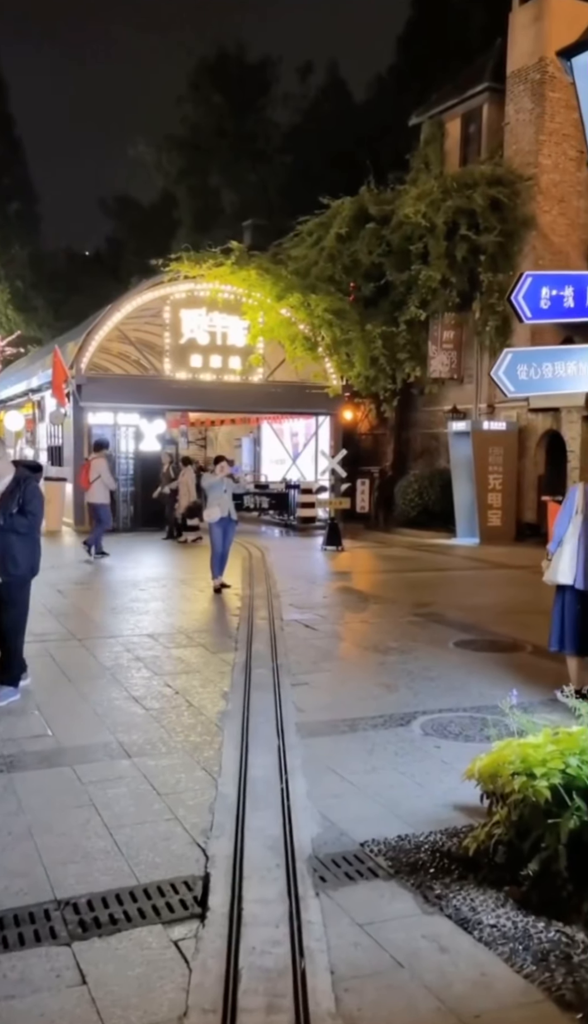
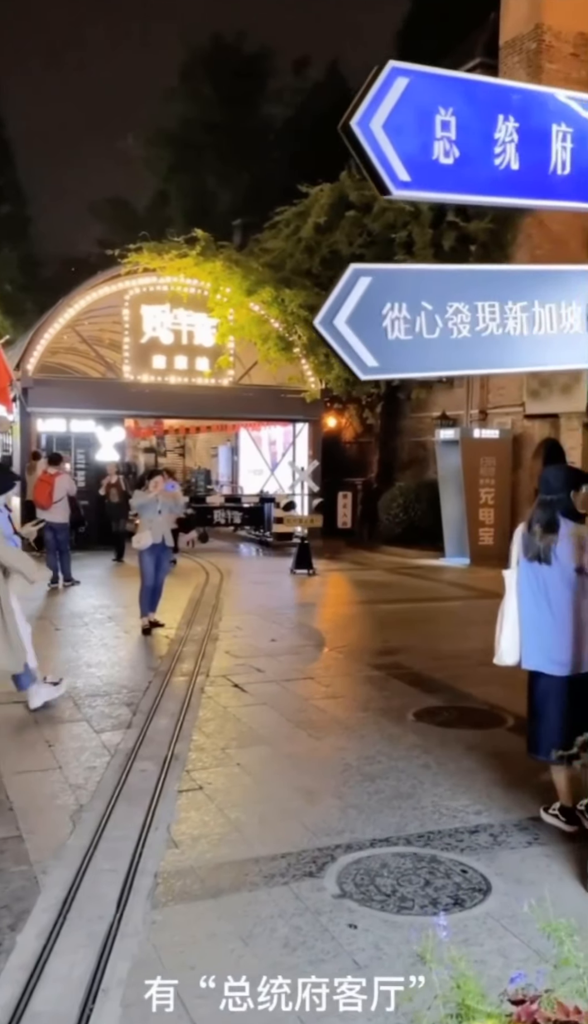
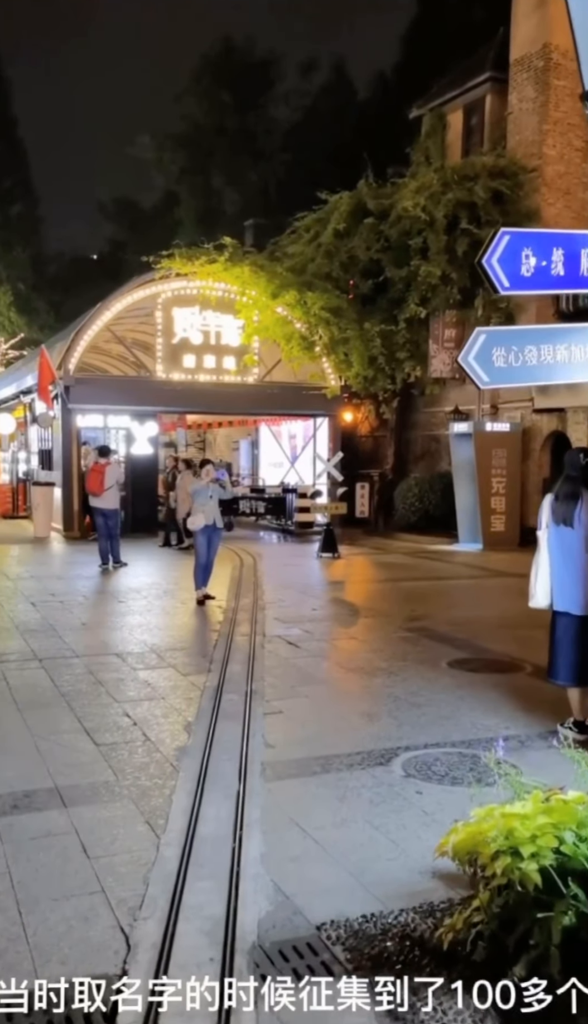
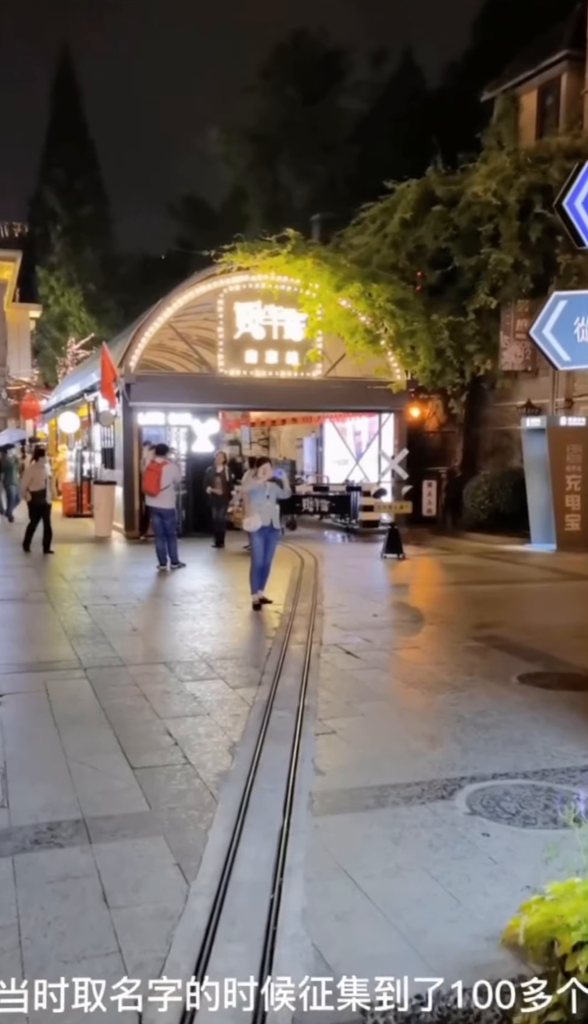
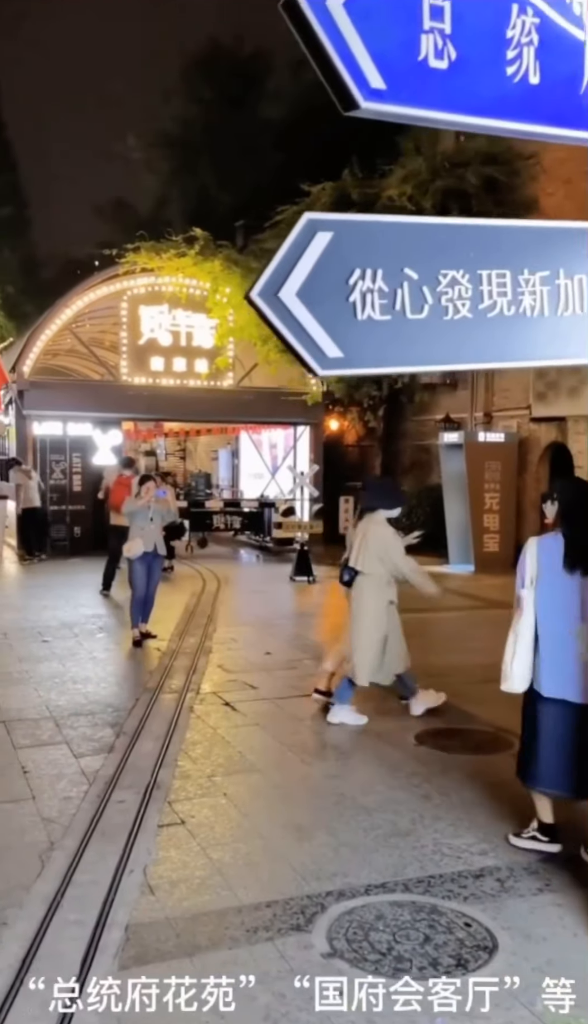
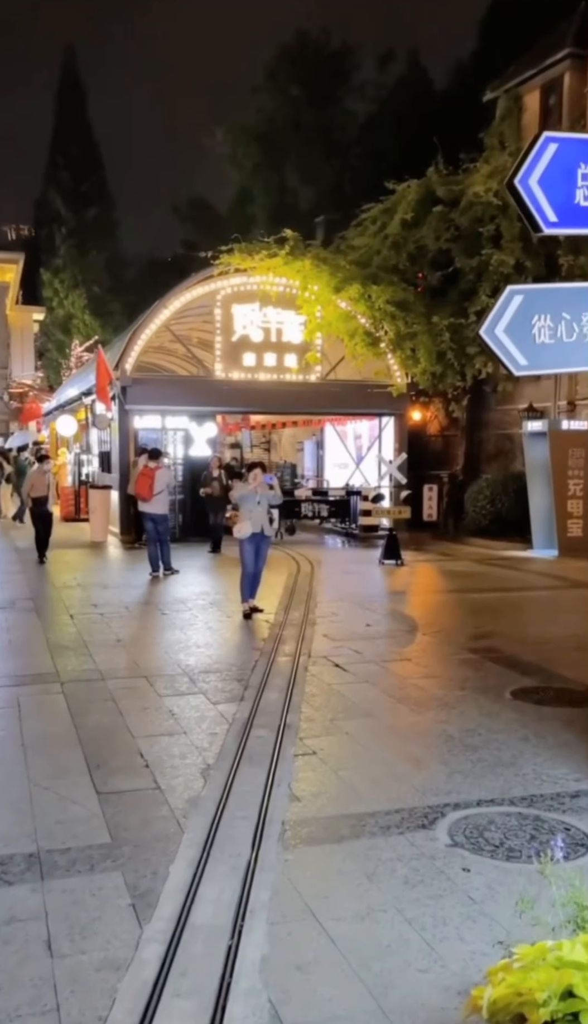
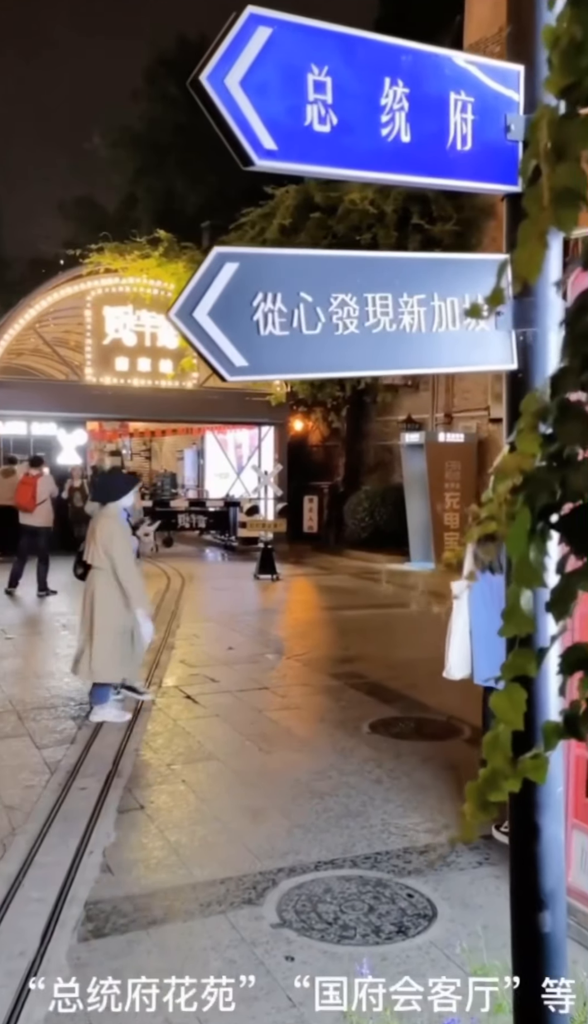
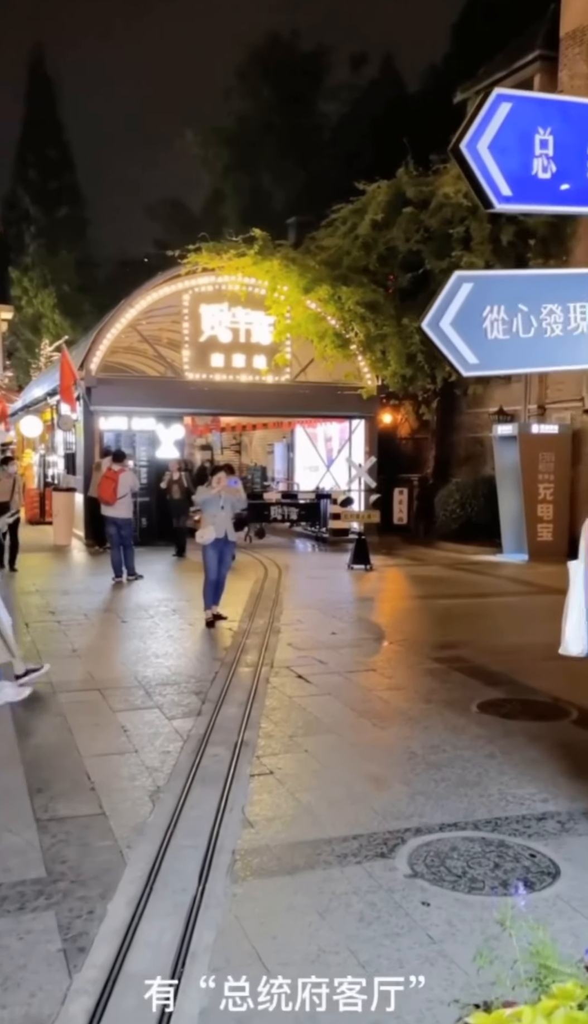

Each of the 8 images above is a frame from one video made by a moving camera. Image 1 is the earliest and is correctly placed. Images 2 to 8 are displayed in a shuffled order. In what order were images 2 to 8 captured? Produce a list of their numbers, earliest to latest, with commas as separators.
3, 4, 6, 8, 2, 7, 5
